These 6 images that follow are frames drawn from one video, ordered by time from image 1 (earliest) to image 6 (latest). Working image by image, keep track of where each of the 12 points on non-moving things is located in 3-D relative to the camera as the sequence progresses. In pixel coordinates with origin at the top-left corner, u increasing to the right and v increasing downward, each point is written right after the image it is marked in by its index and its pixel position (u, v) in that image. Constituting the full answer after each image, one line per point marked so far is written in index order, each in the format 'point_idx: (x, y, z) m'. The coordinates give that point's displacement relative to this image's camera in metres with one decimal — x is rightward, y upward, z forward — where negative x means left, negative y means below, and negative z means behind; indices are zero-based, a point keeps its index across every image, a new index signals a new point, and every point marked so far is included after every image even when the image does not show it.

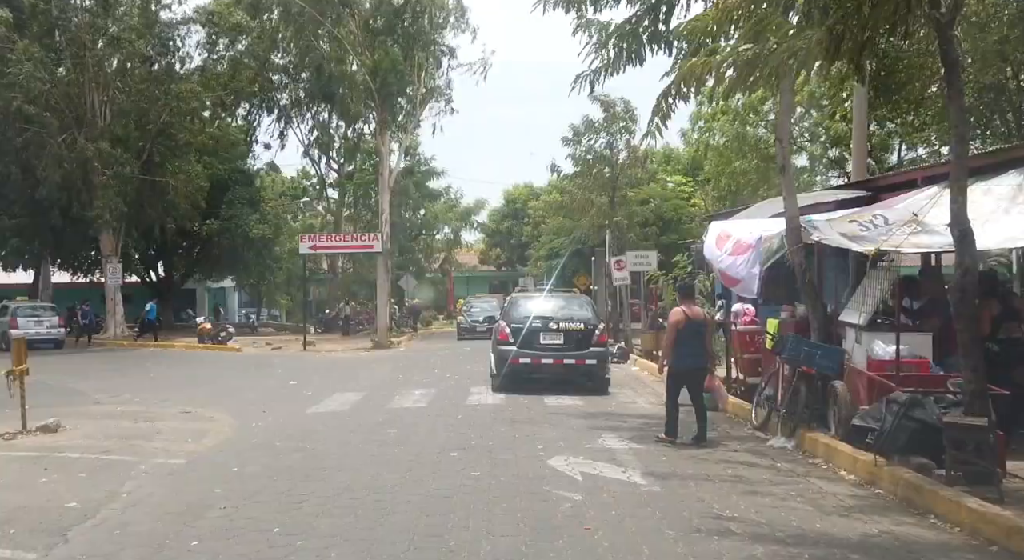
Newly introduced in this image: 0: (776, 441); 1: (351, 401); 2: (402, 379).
0: (+2.7, -1.7, +9.0) m
1: (-2.4, -1.9, +13.2) m
2: (-2.1, -2.0, +17.1) m
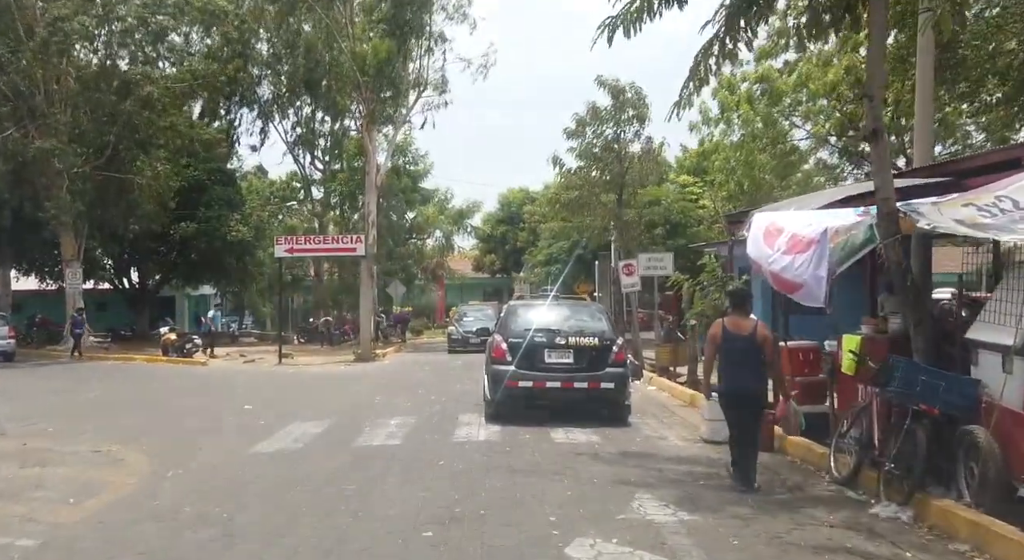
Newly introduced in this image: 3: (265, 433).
0: (+2.7, -1.7, +6.4) m
1: (-2.5, -1.9, +10.6) m
2: (-2.2, -2.1, +14.5) m
3: (-3.1, -2.0, +11.0) m
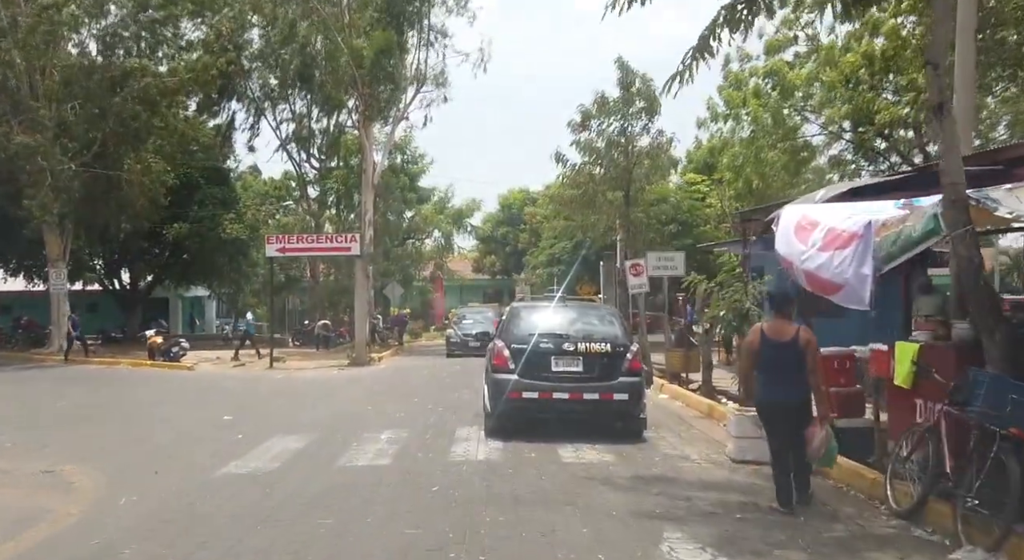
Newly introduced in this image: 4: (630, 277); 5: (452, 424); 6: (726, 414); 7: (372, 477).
0: (+2.8, -1.7, +5.3) m
1: (-2.4, -1.9, +9.5) m
2: (-2.2, -2.1, +13.4) m
3: (-3.1, -2.0, +9.9) m
4: (+2.7, +0.1, +19.9) m
5: (-0.8, -1.9, +11.5) m
6: (+2.7, -1.7, +11.1) m
7: (-1.3, -1.8, +8.1) m
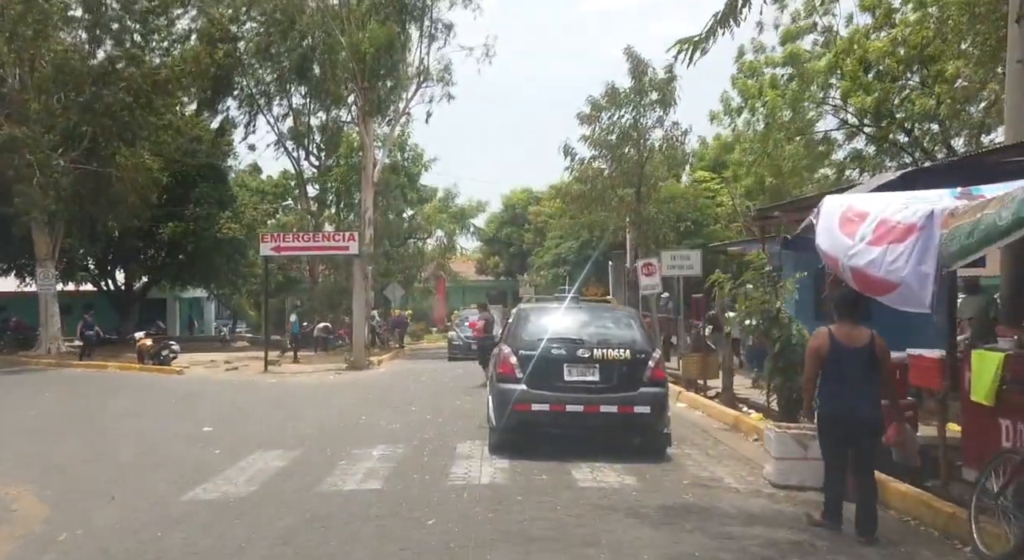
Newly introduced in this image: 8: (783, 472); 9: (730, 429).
0: (+2.8, -1.6, +4.3) m
1: (-2.4, -1.9, +8.5) m
2: (-2.1, -2.0, +12.3) m
3: (-3.0, -1.9, +8.8) m
4: (+2.8, +0.1, +18.8) m
5: (-0.7, -1.9, +10.4) m
6: (+2.8, -1.7, +10.0) m
7: (-1.2, -1.8, +7.0) m
8: (+2.3, -1.6, +7.4) m
9: (+2.8, -1.9, +11.1) m
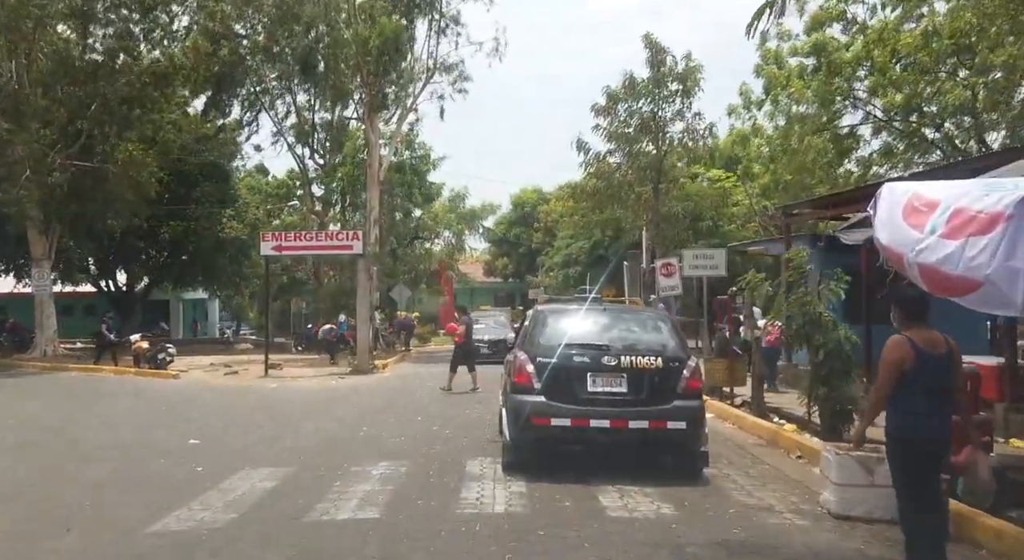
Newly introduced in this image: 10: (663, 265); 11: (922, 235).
0: (+2.9, -1.6, +3.2) m
1: (-2.2, -1.9, +7.5) m
2: (-1.9, -2.0, +11.3) m
3: (-2.9, -1.9, +7.8) m
4: (+3.0, +0.1, +17.7) m
5: (-0.5, -1.9, +9.4) m
6: (+3.0, -1.7, +9.0) m
7: (-1.1, -1.8, +6.0) m
8: (+2.5, -1.6, +6.4) m
9: (+2.9, -1.9, +10.0) m
10: (+3.1, +0.3, +17.6) m
11: (+3.3, +0.4, +6.8) m
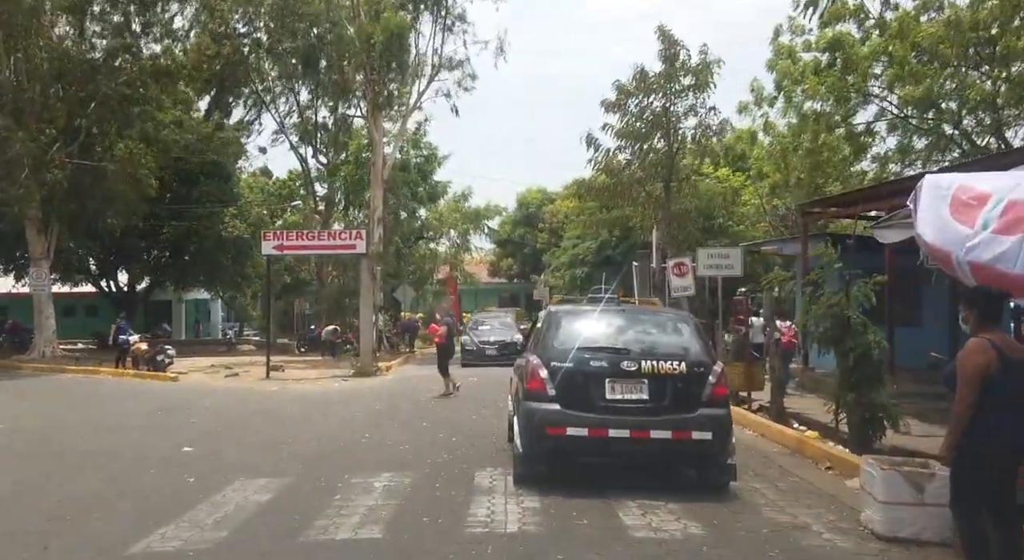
0: (+3.0, -1.6, +2.7) m
1: (-2.1, -1.9, +6.9) m
2: (-1.8, -2.0, +10.8) m
3: (-2.7, -1.9, +7.3) m
4: (+3.2, +0.1, +17.2) m
5: (-0.4, -1.9, +8.8) m
6: (+3.1, -1.7, +8.4) m
7: (-1.0, -1.8, +5.5) m
8: (+2.5, -1.6, +5.9) m
9: (+3.0, -1.9, +9.5) m
10: (+3.2, +0.3, +17.1) m
11: (+3.4, +0.4, +6.3) m
